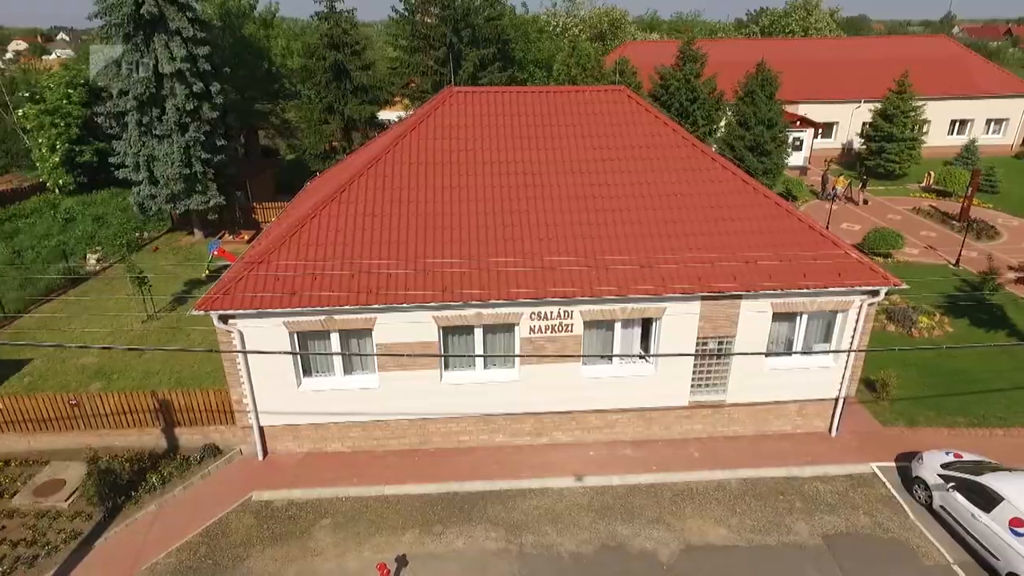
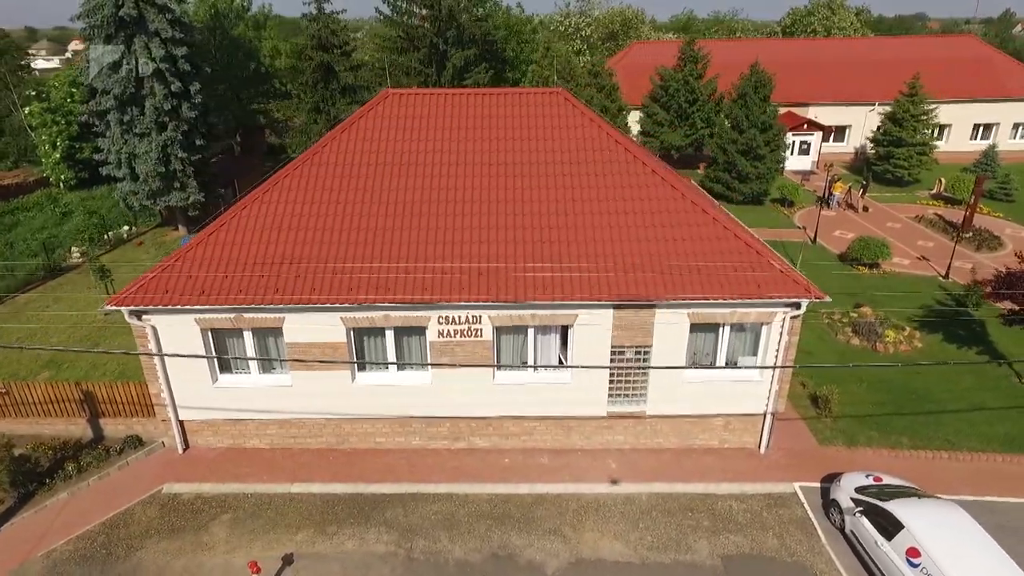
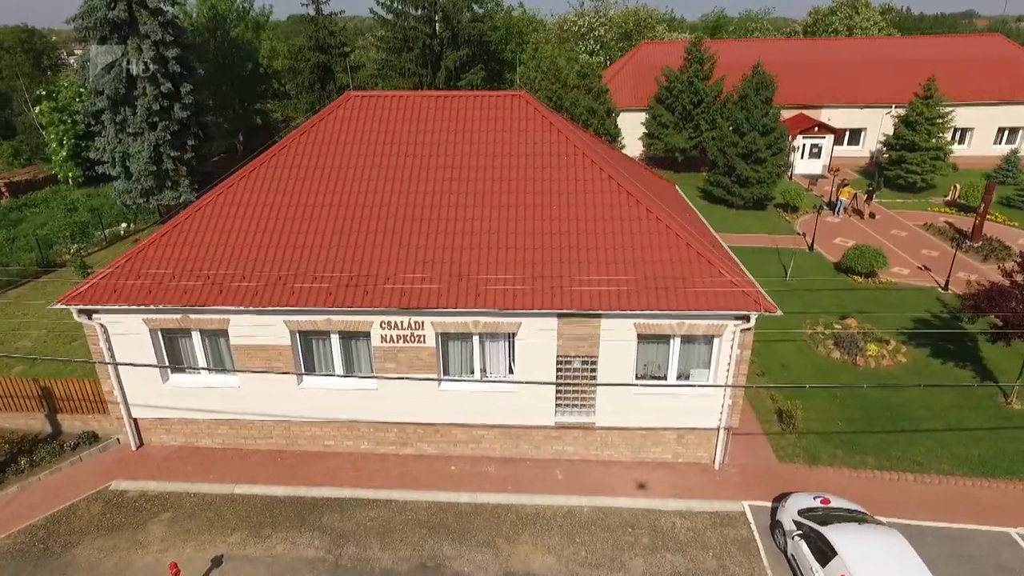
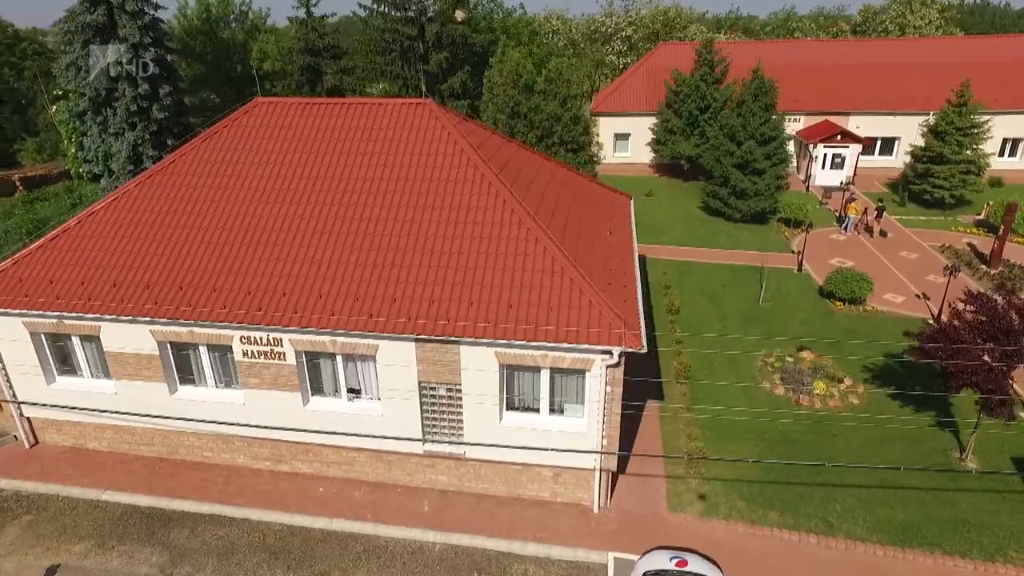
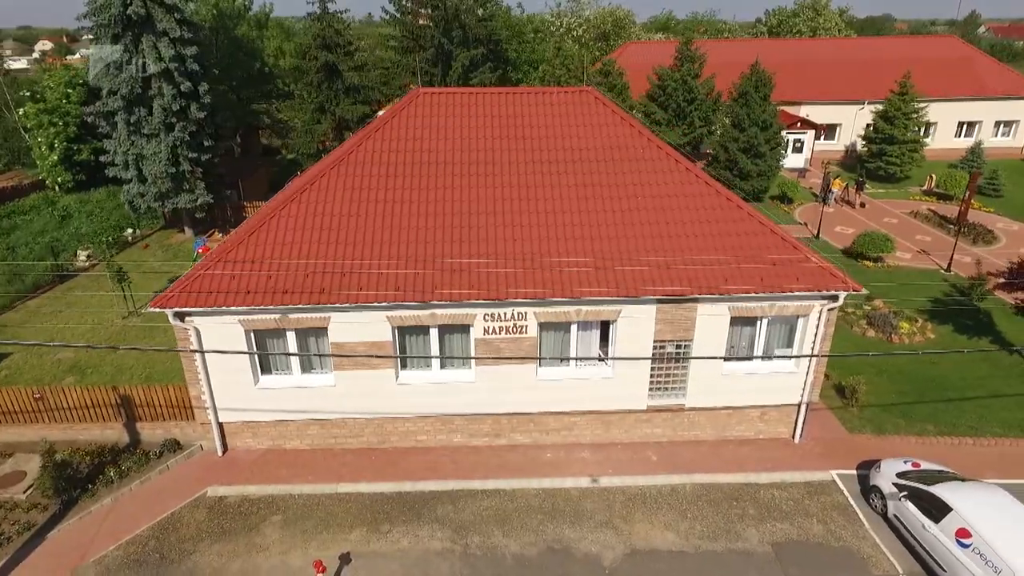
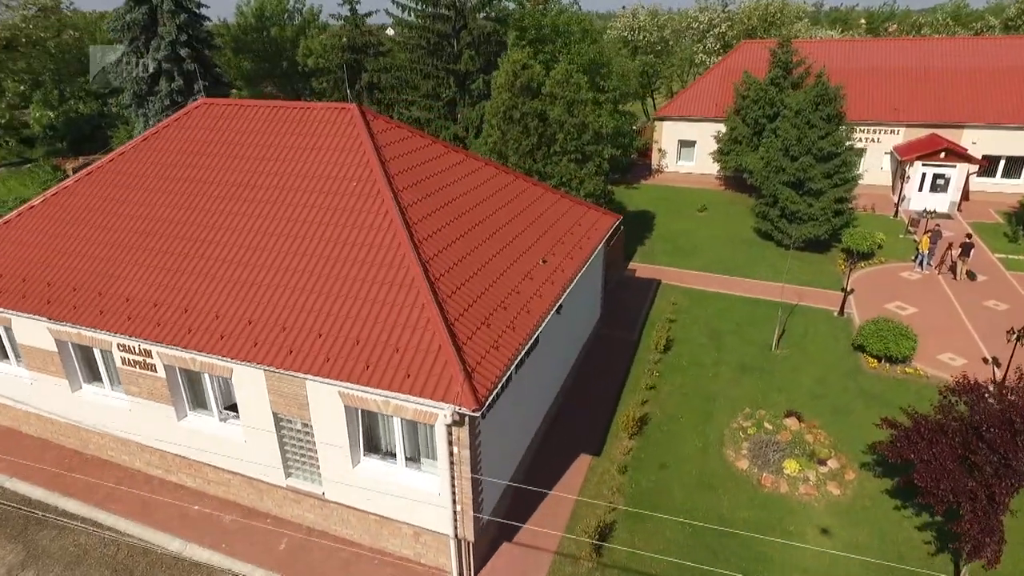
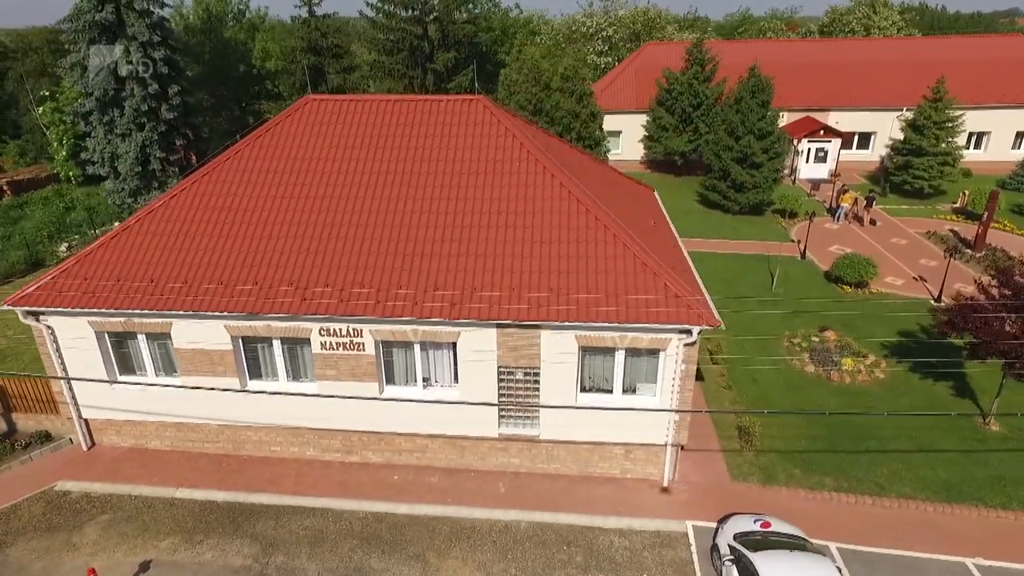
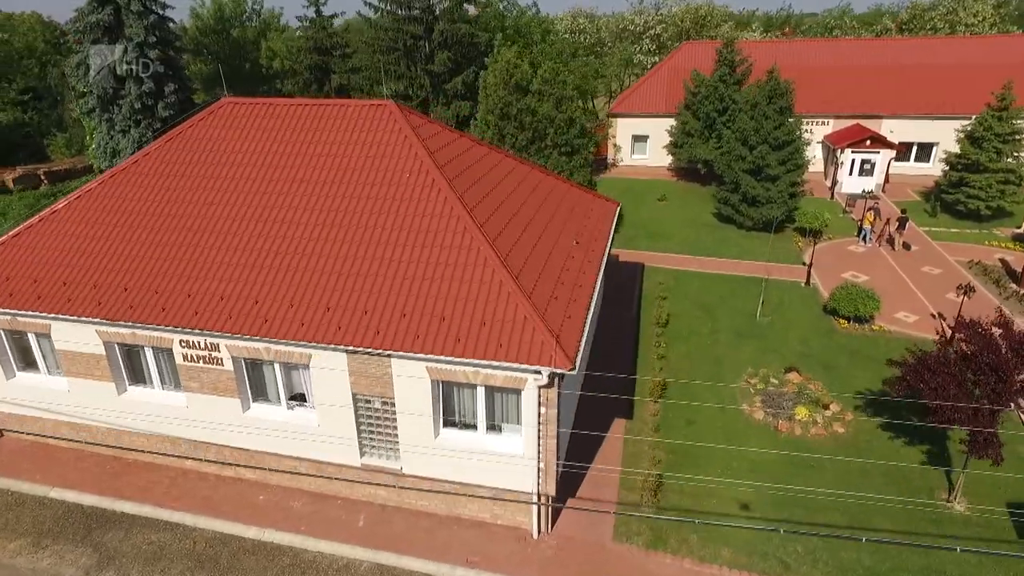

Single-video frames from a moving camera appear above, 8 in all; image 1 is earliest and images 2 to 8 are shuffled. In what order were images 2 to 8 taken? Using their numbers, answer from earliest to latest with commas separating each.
5, 2, 3, 7, 4, 8, 6
